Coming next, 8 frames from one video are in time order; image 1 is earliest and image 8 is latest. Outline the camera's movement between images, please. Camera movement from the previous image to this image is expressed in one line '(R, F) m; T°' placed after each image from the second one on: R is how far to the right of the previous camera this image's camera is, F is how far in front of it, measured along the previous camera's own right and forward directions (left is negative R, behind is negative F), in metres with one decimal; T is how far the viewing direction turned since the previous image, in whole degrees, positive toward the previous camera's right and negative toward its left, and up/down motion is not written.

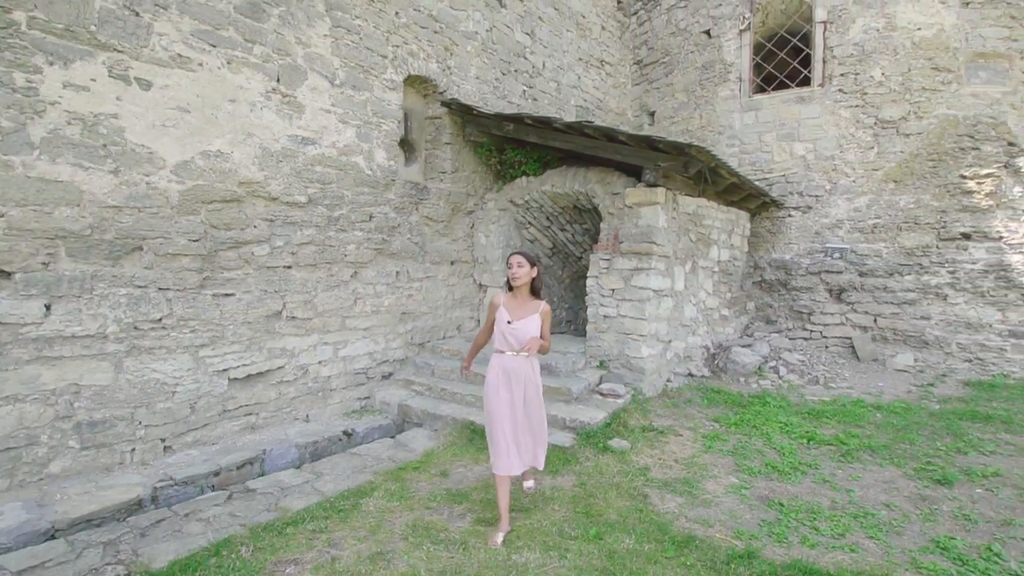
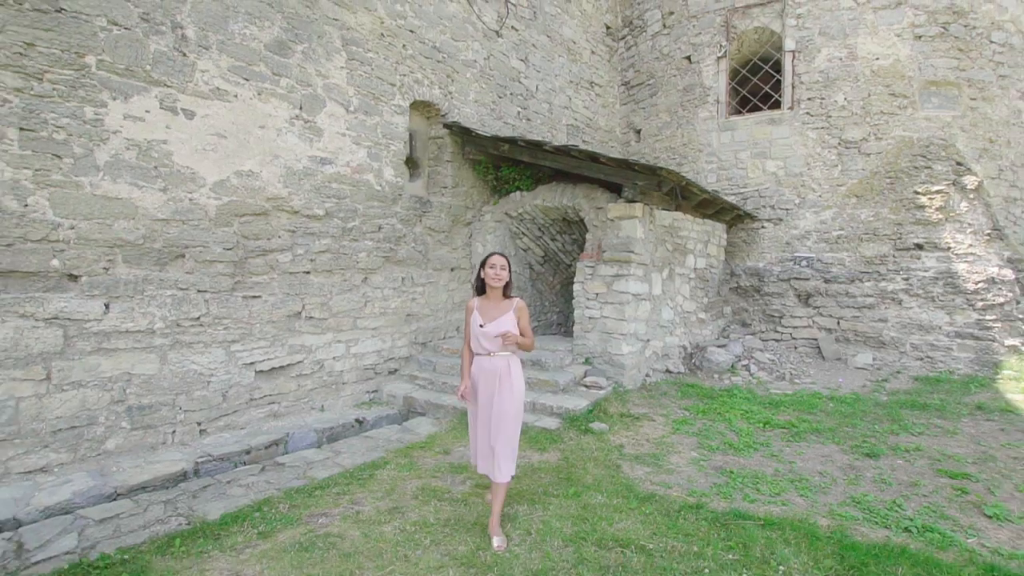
(0.0, -0.5) m; +1°
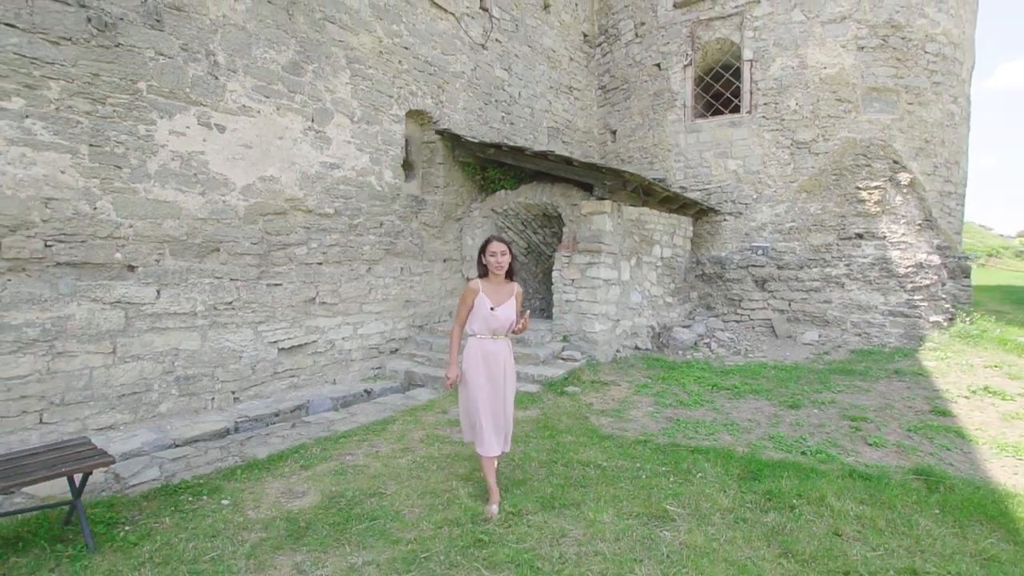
(0.0, -0.7) m; +1°
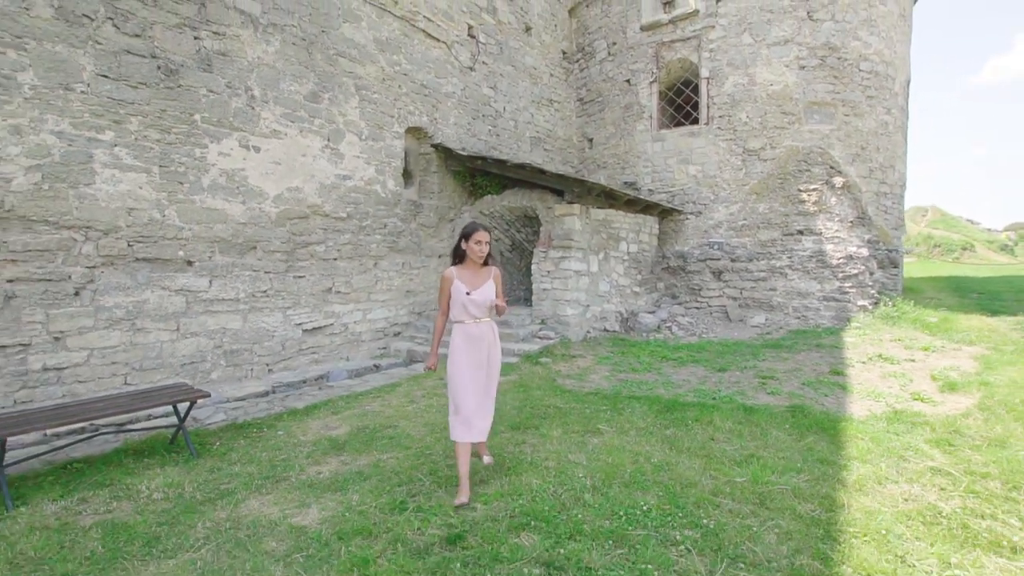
(+0.1, -1.0) m; +1°
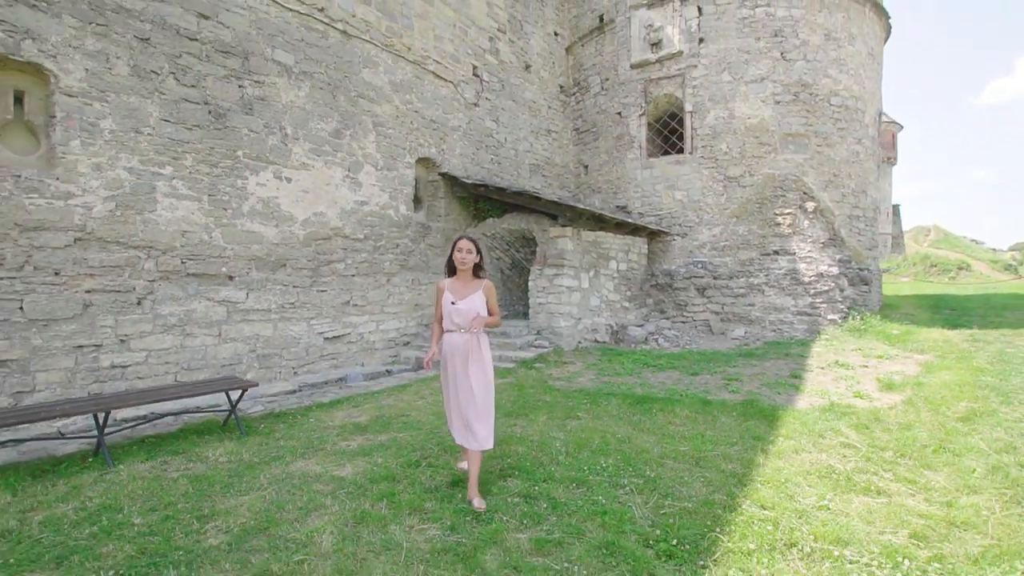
(+0.1, -0.7) m; -1°
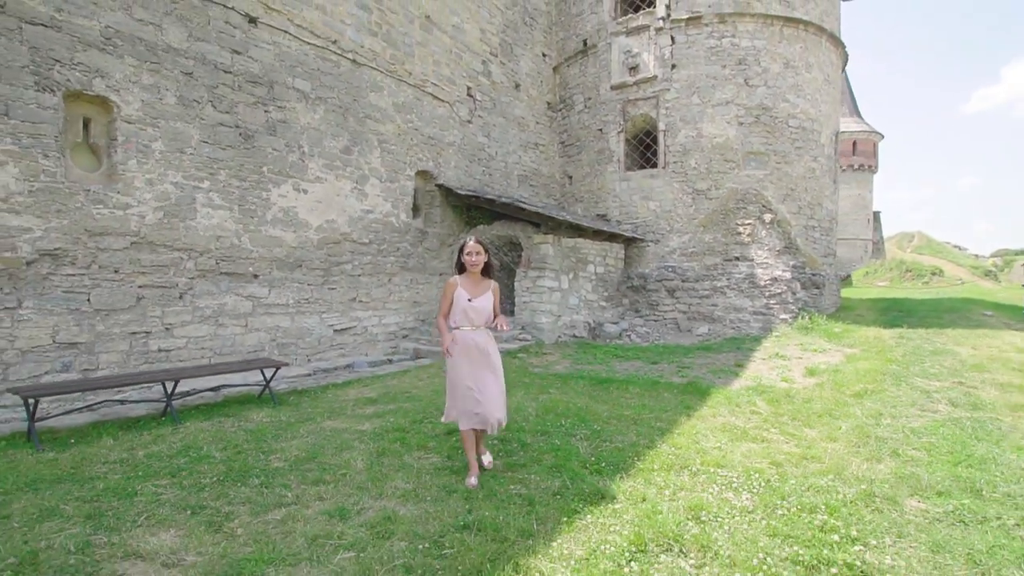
(+0.1, -0.9) m; +1°
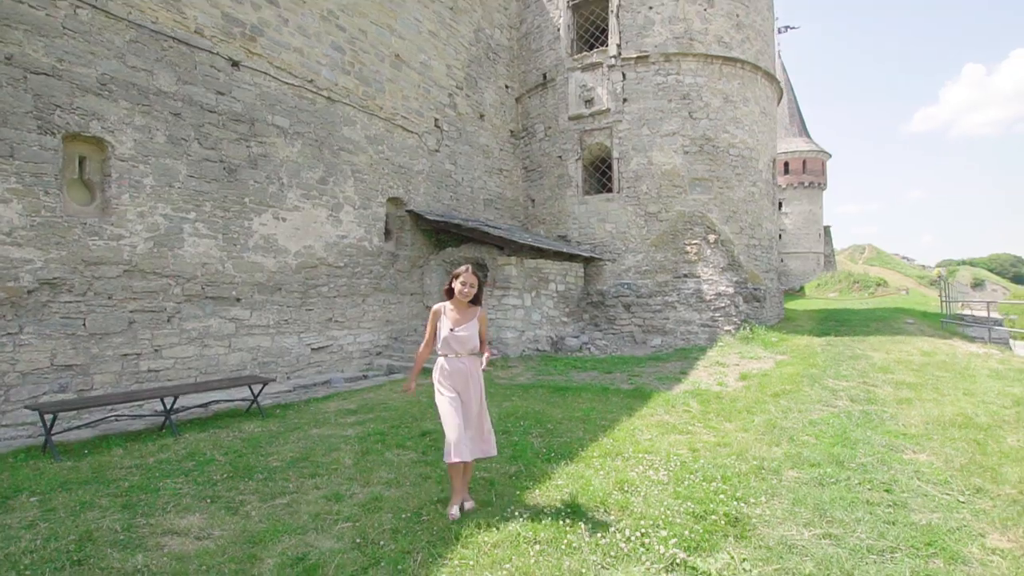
(0.0, -0.6) m; +3°
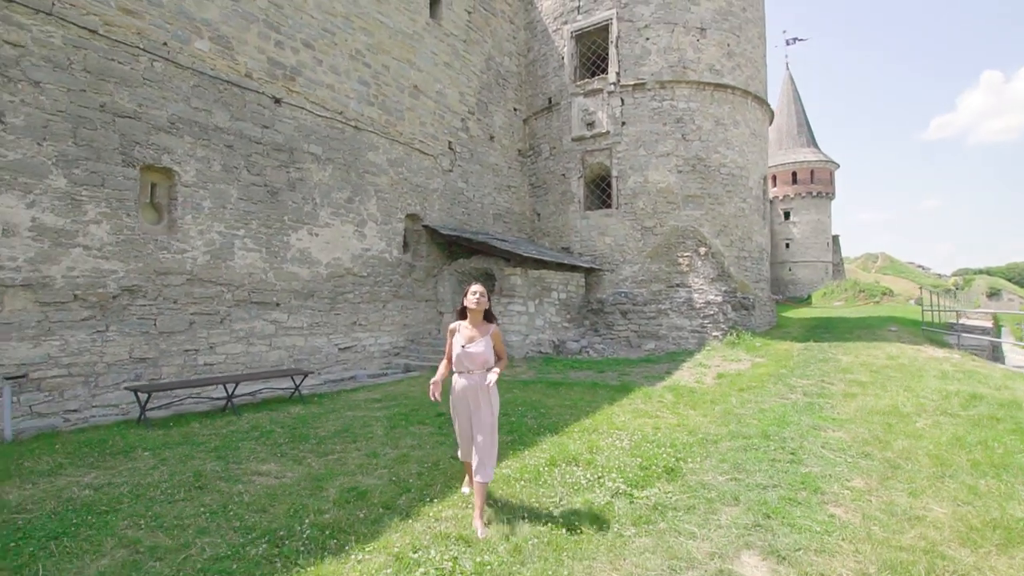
(+0.1, -1.0) m; -1°
